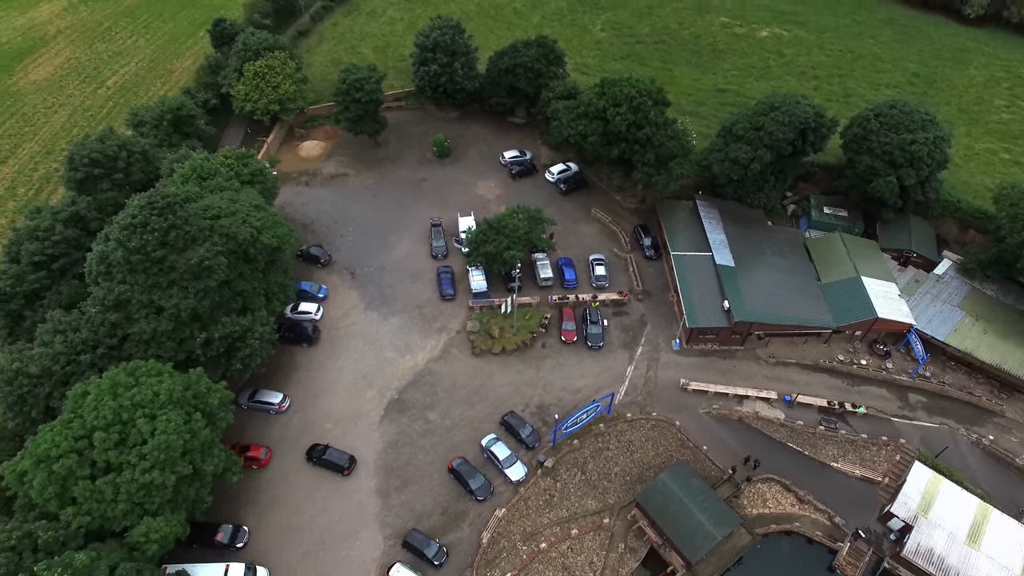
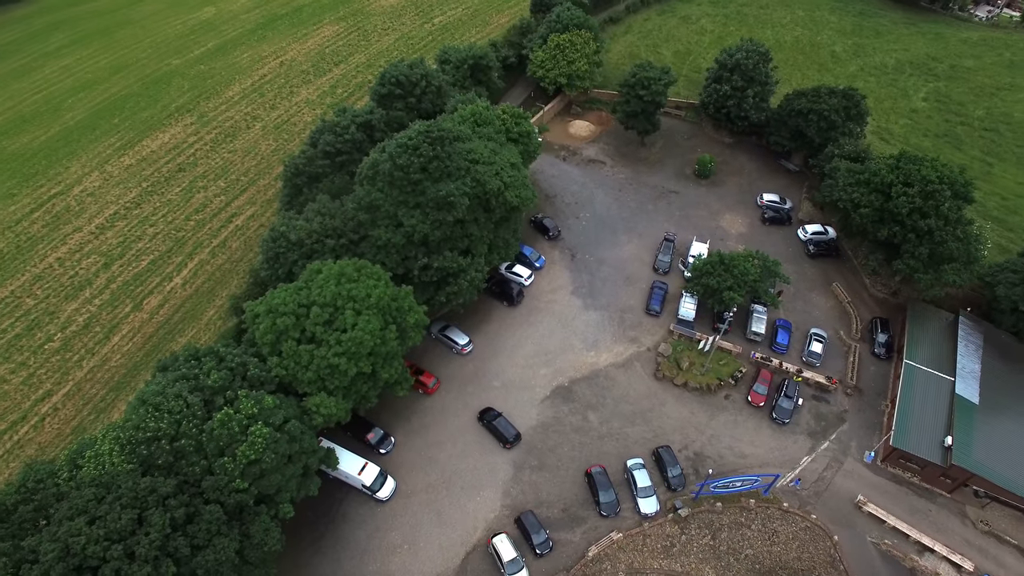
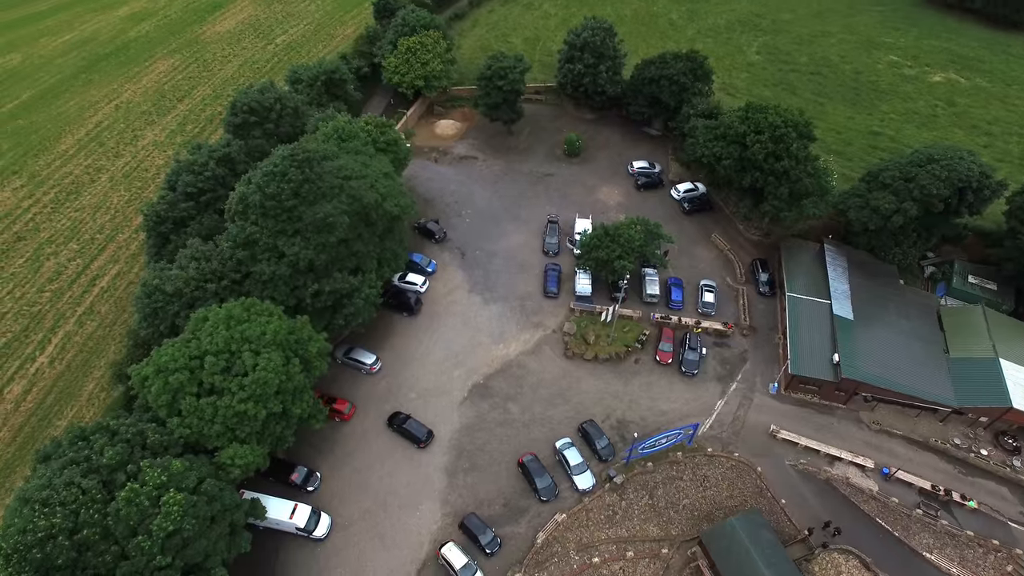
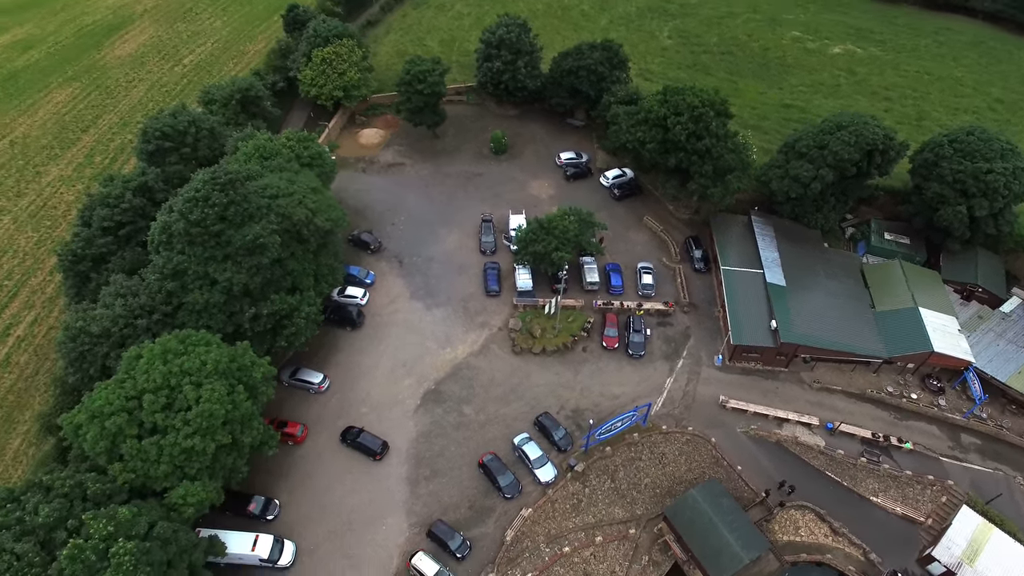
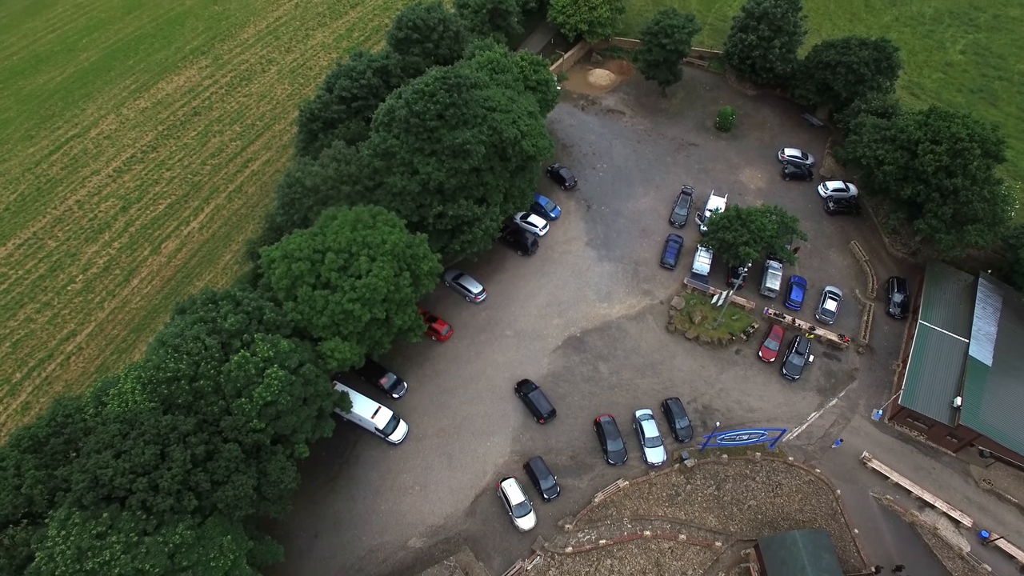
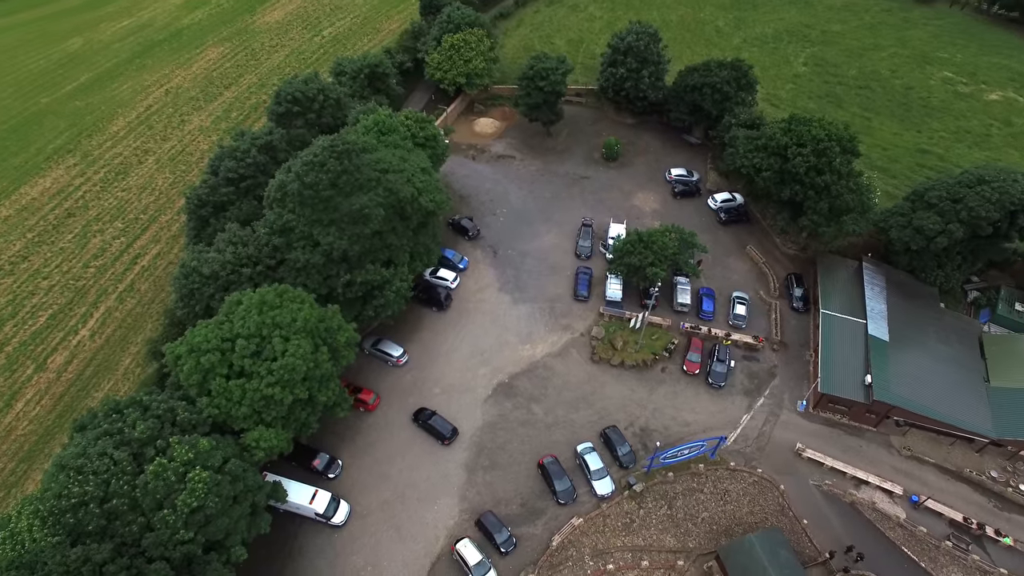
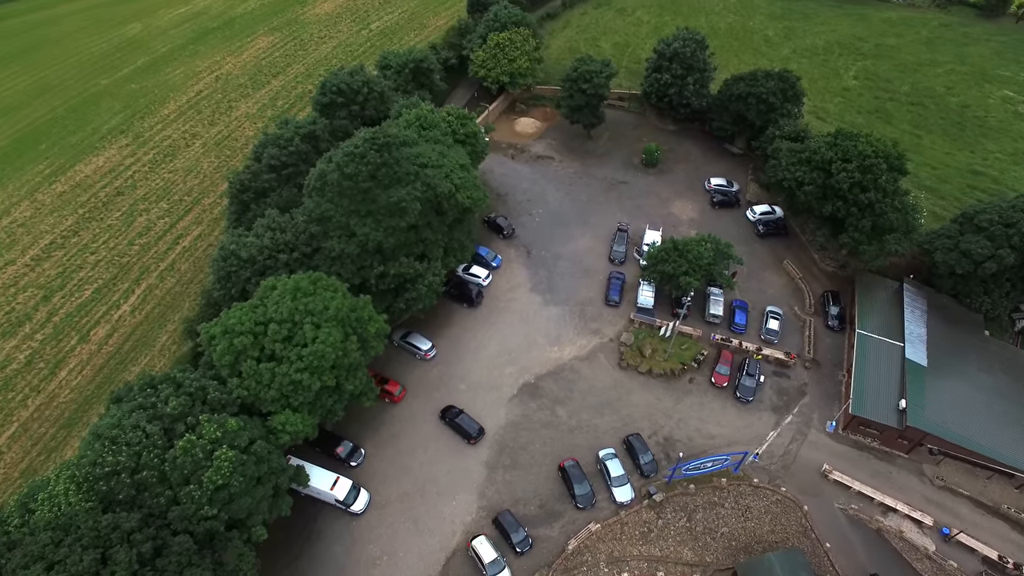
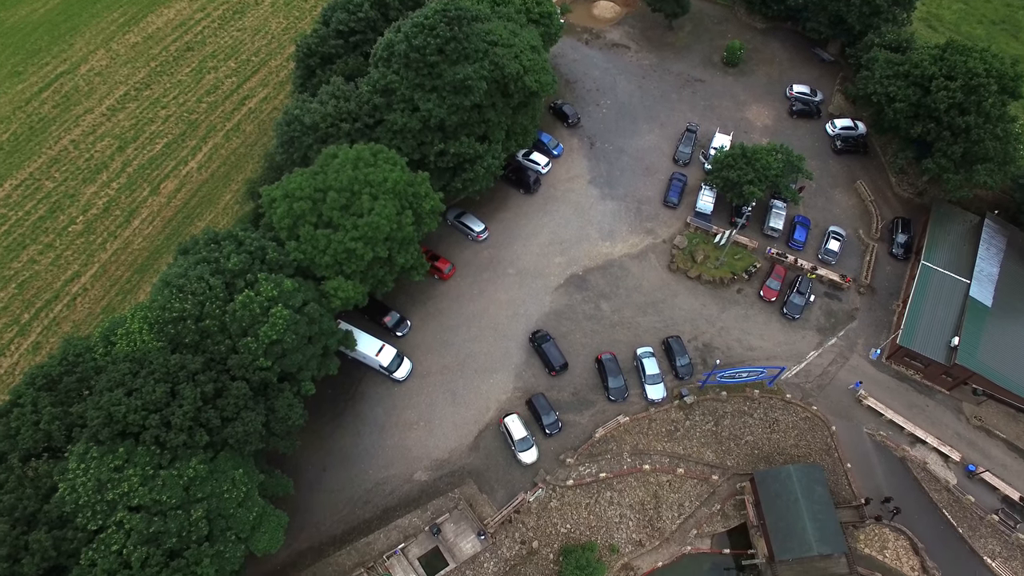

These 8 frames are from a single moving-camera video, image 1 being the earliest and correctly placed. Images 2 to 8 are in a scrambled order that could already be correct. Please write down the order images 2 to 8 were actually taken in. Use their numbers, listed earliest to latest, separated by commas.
4, 3, 6, 7, 2, 5, 8
